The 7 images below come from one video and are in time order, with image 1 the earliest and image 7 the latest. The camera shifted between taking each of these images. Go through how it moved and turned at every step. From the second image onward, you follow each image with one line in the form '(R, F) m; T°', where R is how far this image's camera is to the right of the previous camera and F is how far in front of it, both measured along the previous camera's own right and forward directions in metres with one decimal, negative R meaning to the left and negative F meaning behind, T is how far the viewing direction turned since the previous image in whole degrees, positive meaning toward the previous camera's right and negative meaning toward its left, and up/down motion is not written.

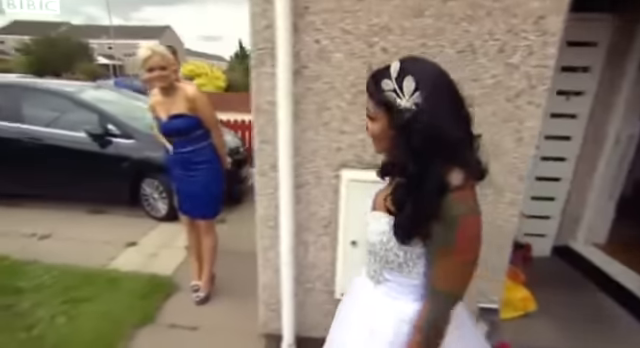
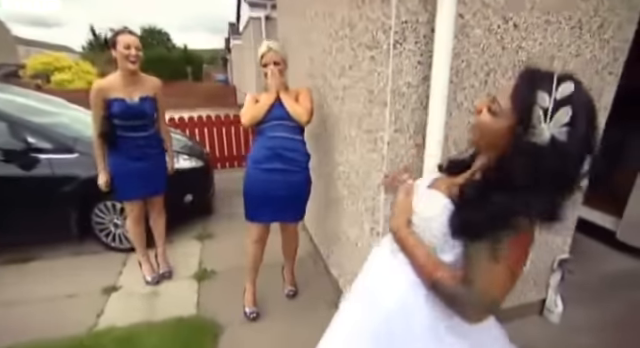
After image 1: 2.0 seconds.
(-1.2, +0.4) m; +19°
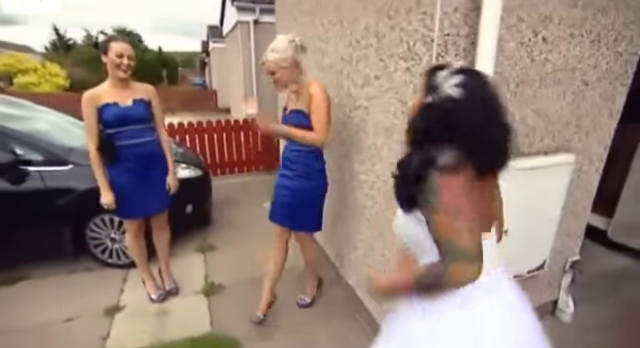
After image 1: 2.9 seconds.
(-0.3, 0.0) m; +4°
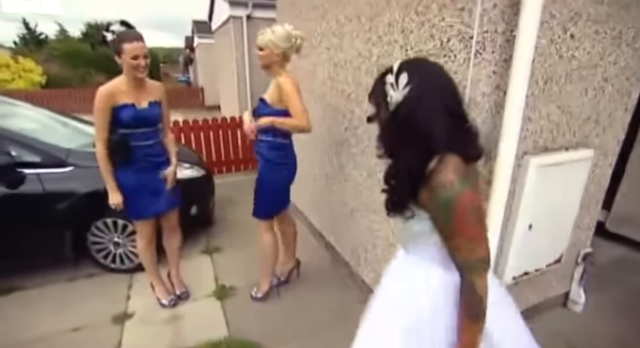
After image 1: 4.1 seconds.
(-0.3, 0.0) m; +3°
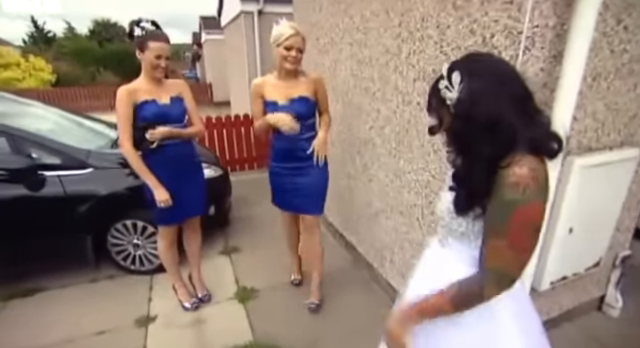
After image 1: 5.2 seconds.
(-0.1, +0.1) m; -1°
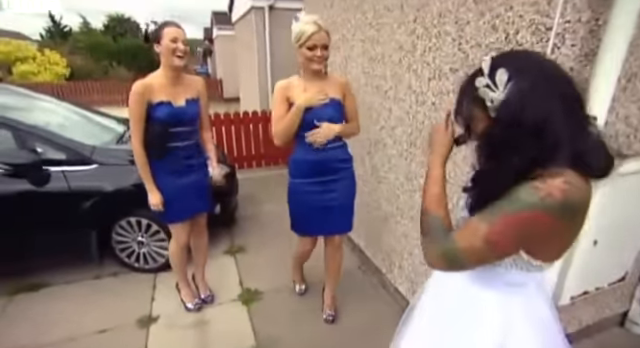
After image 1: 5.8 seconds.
(0.0, +0.1) m; -2°
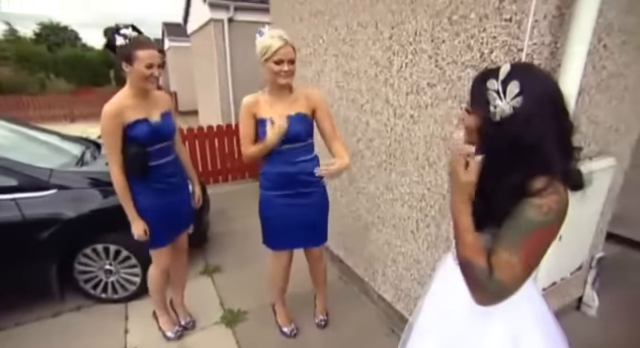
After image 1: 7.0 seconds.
(-0.2, 0.0) m; +7°
